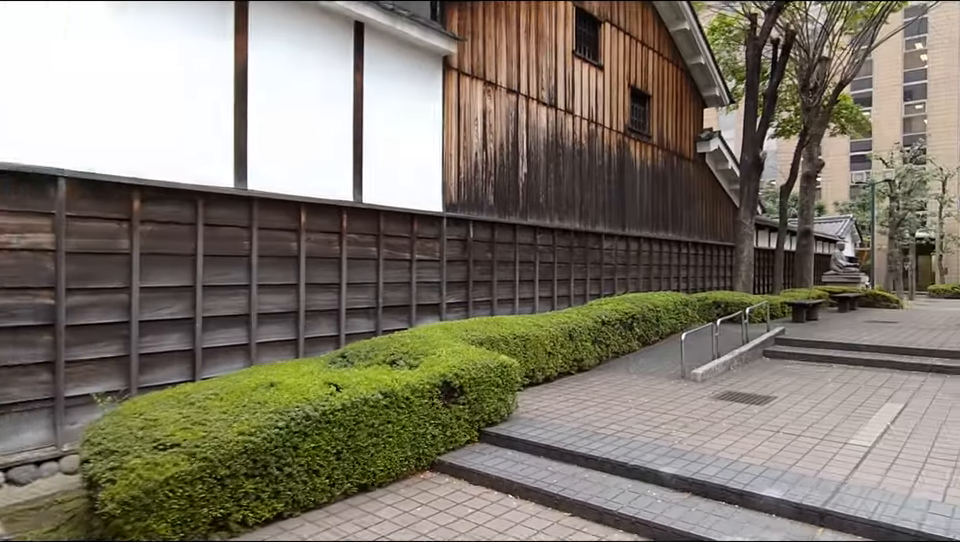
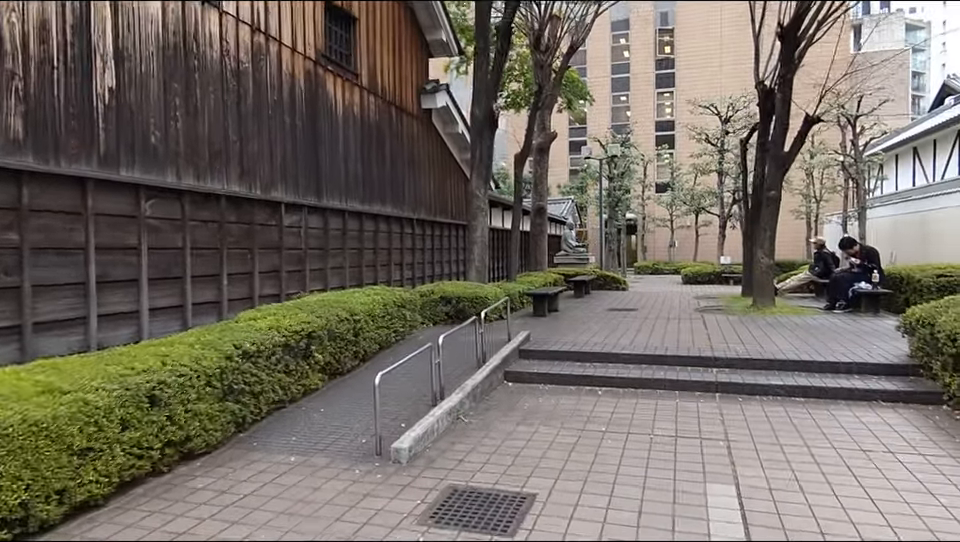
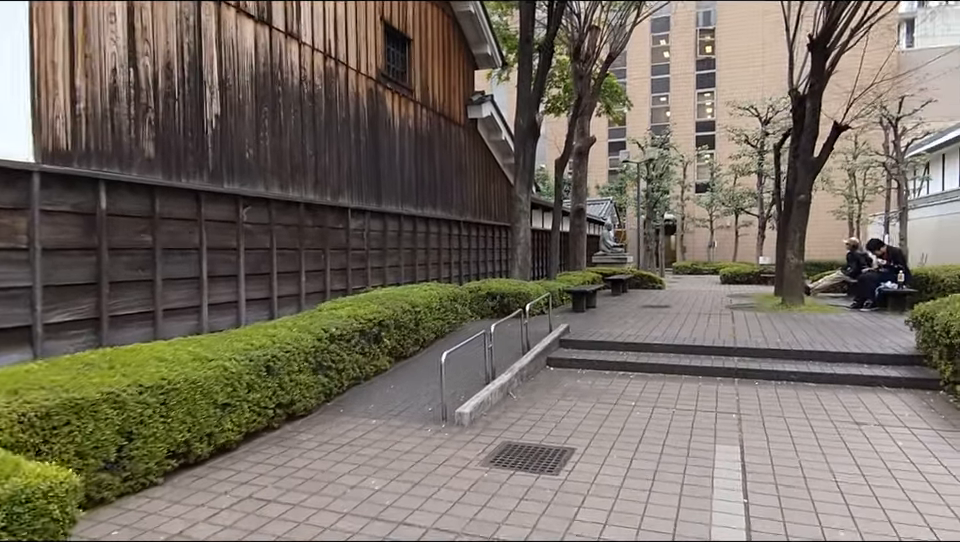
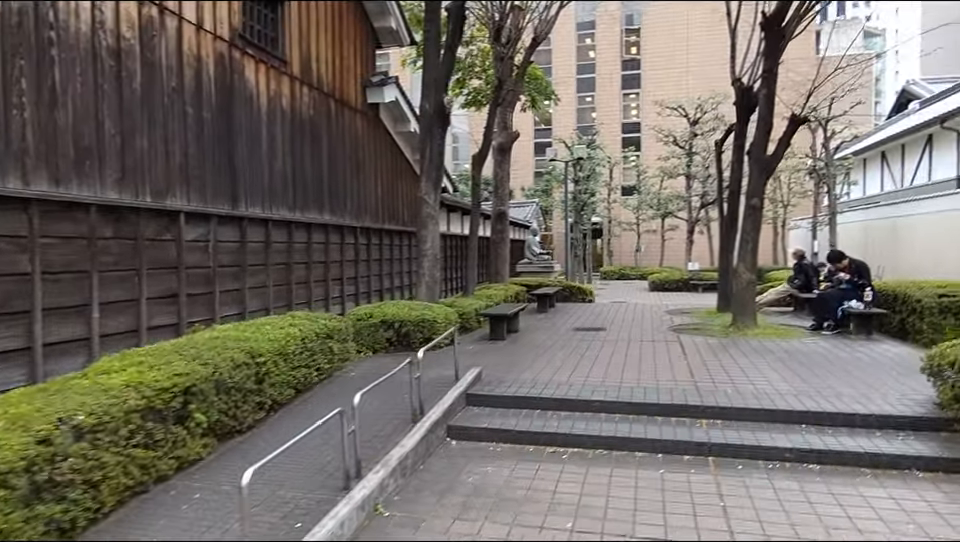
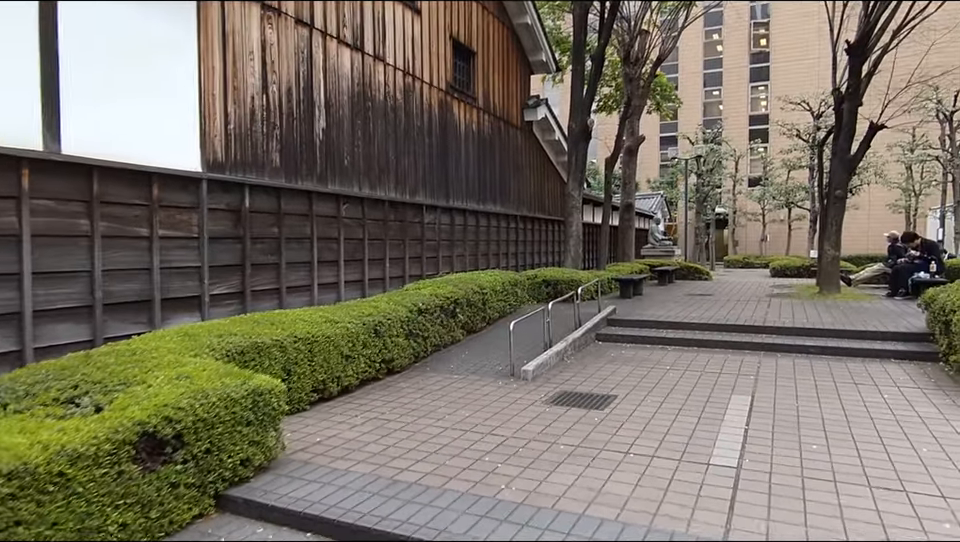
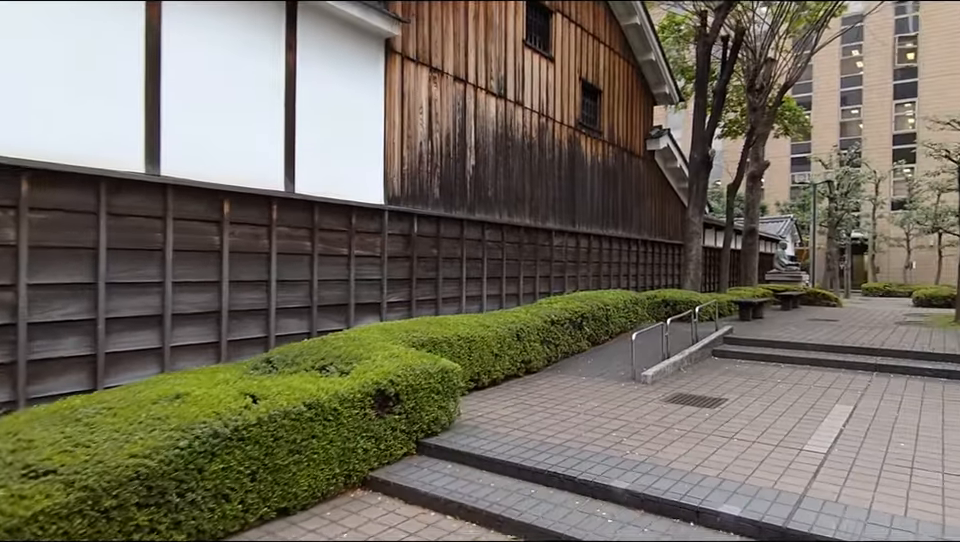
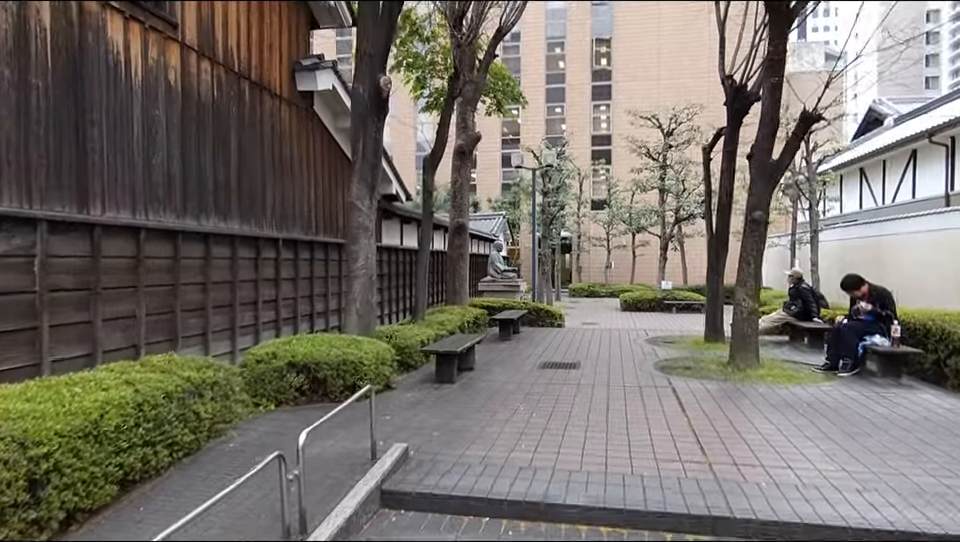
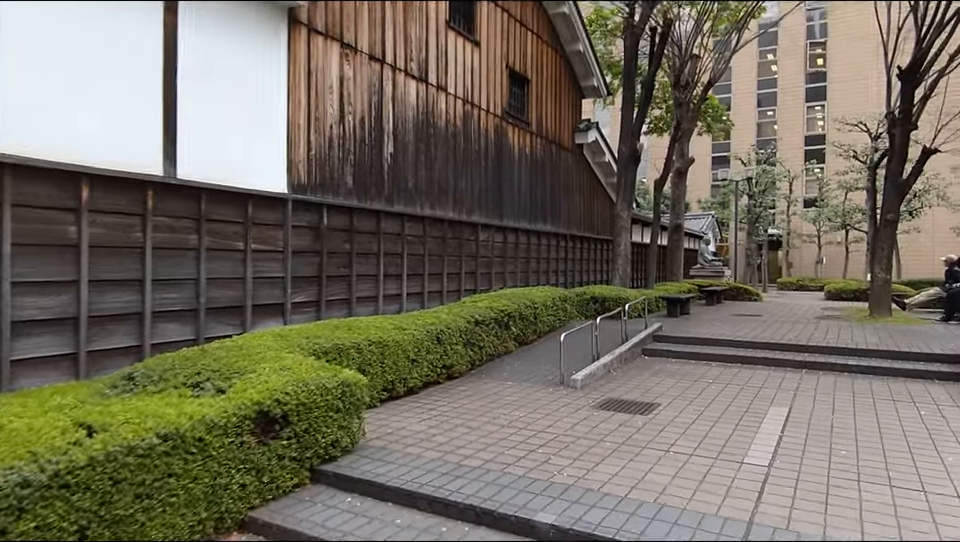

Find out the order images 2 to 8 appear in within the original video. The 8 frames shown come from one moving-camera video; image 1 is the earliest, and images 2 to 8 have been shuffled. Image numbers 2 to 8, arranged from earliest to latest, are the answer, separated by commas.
6, 8, 5, 3, 2, 4, 7
